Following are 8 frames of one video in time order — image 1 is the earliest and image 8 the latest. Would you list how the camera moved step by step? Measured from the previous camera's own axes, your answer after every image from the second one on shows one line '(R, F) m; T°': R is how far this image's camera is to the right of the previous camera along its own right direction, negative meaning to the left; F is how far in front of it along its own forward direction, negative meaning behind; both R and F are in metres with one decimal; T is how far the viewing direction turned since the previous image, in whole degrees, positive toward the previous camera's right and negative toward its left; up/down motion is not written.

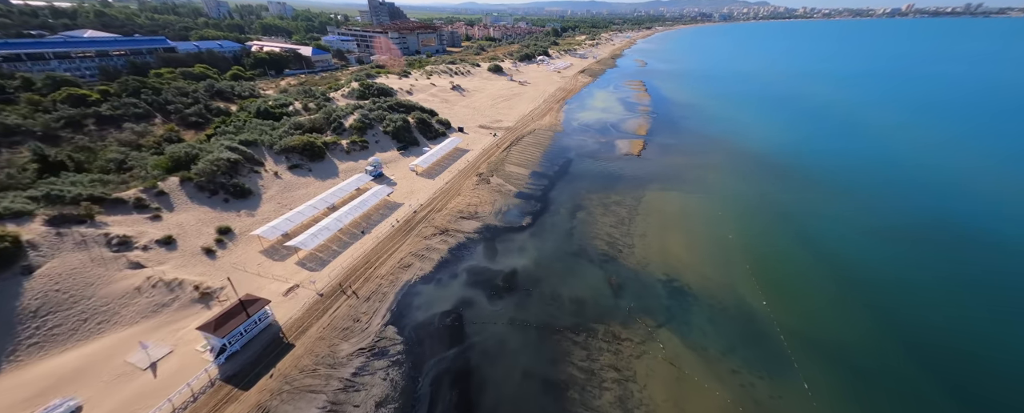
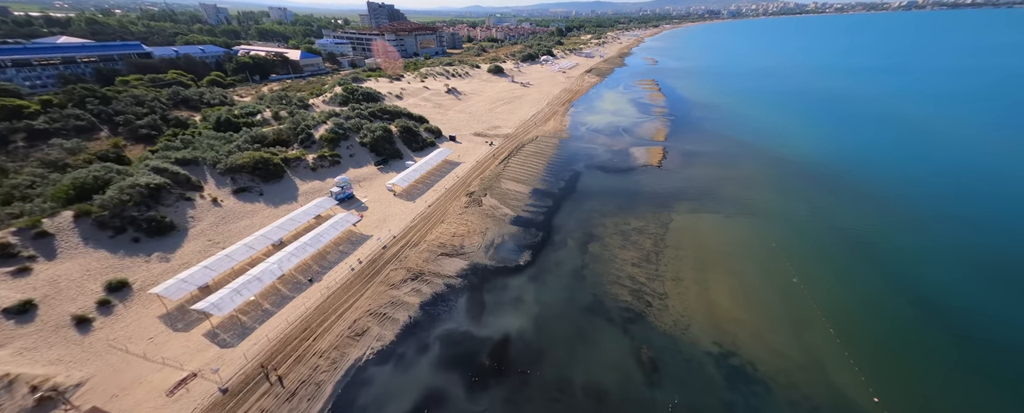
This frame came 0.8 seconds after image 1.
(+0.7, +4.7) m; -1°
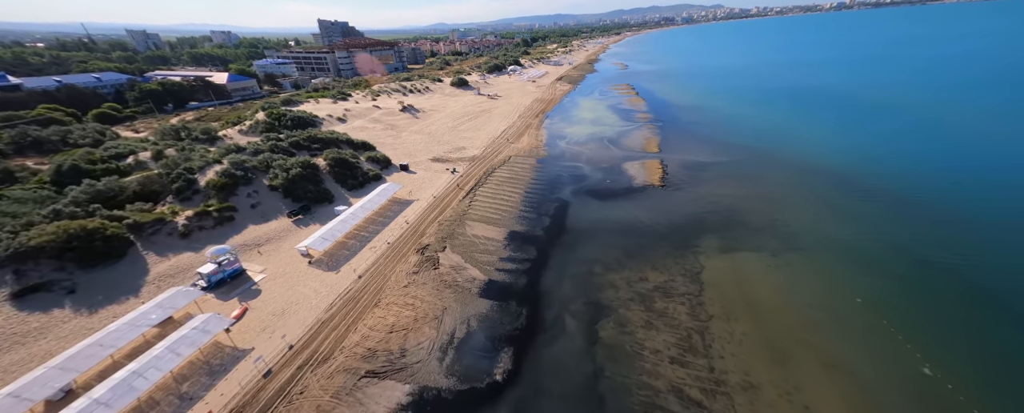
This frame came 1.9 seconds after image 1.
(+0.8, +6.5) m; +4°
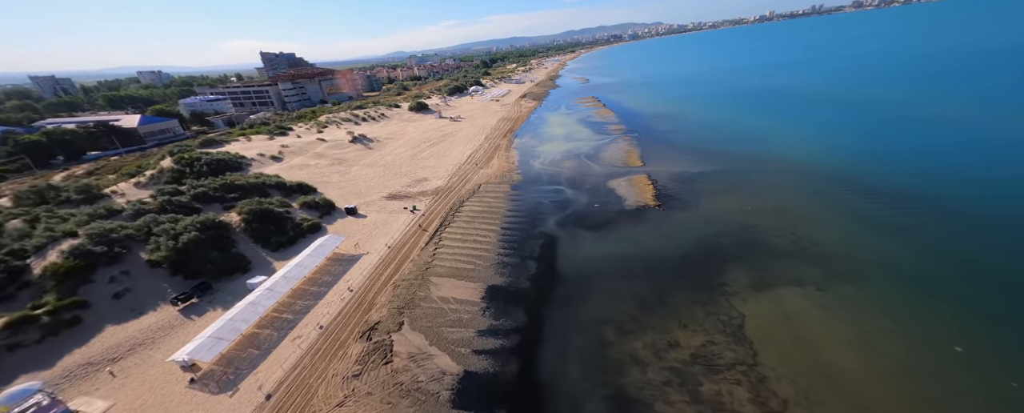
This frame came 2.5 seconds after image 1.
(+0.1, +4.2) m; +5°
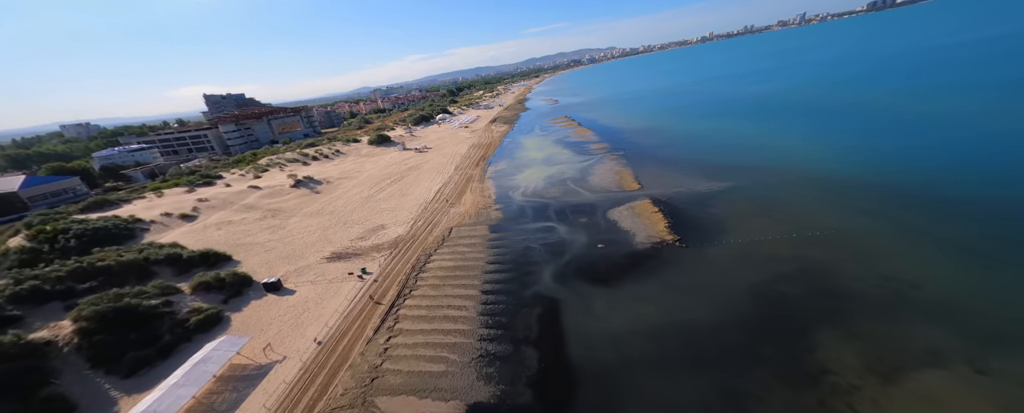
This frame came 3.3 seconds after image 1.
(+0.1, +5.0) m; +4°
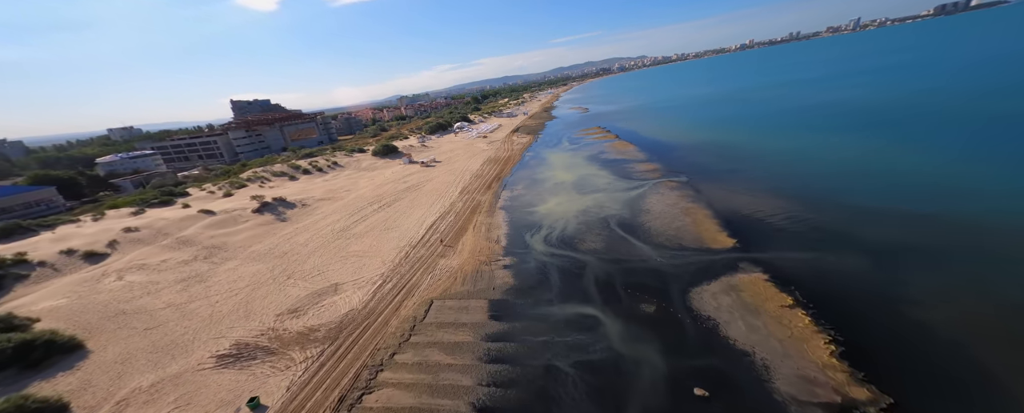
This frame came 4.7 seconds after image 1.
(+0.3, +8.1) m; -4°
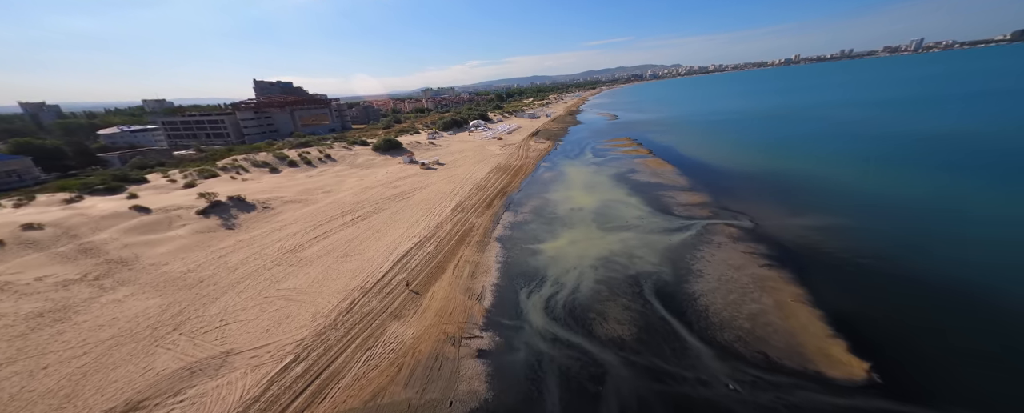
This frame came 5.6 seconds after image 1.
(+0.8, +5.7) m; -3°
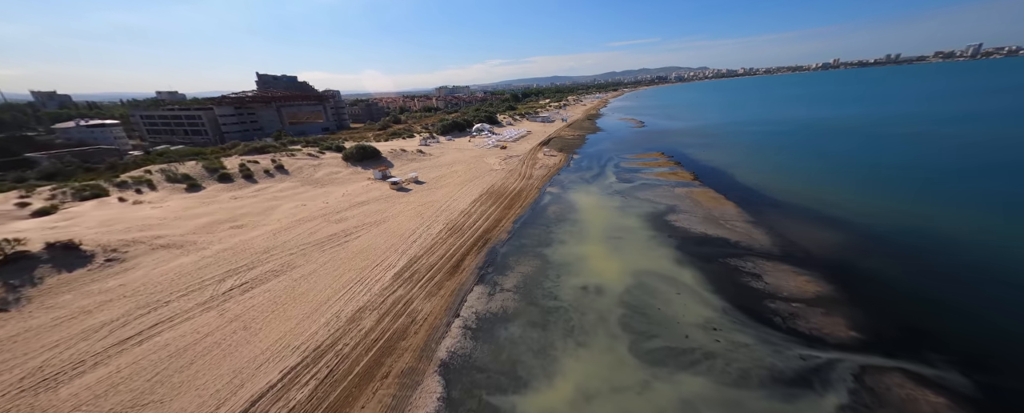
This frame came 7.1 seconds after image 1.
(+1.6, +9.2) m; -3°
